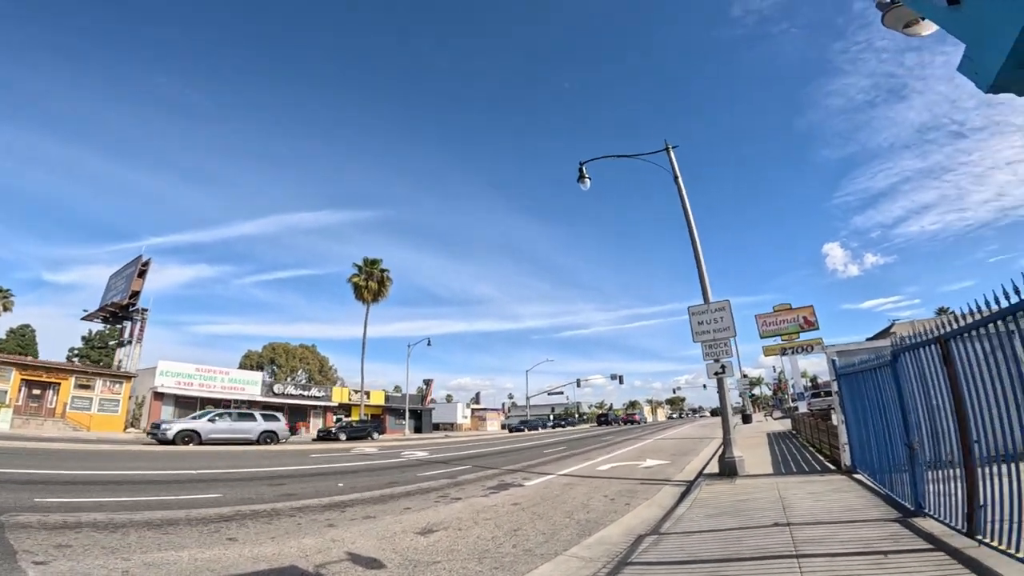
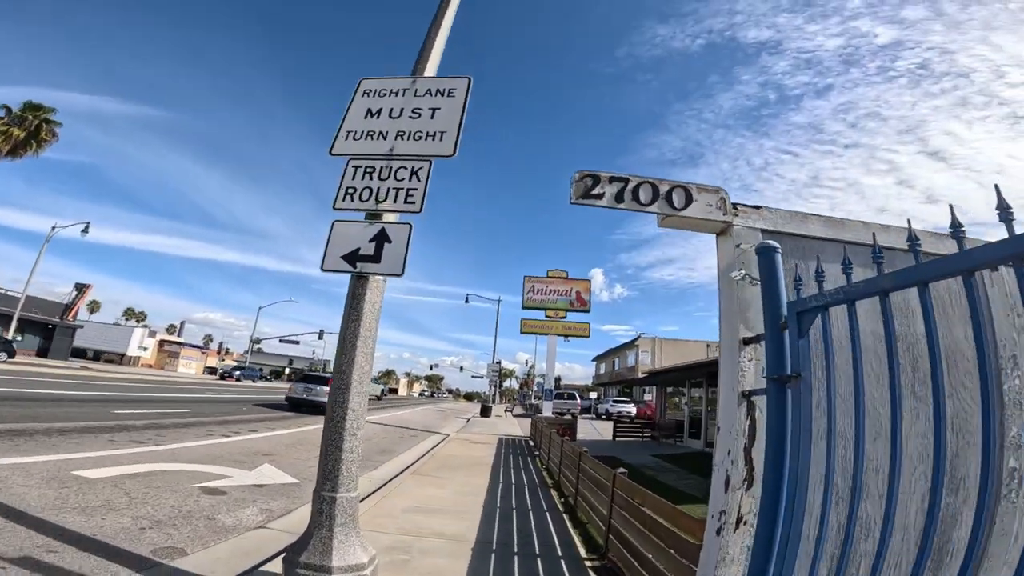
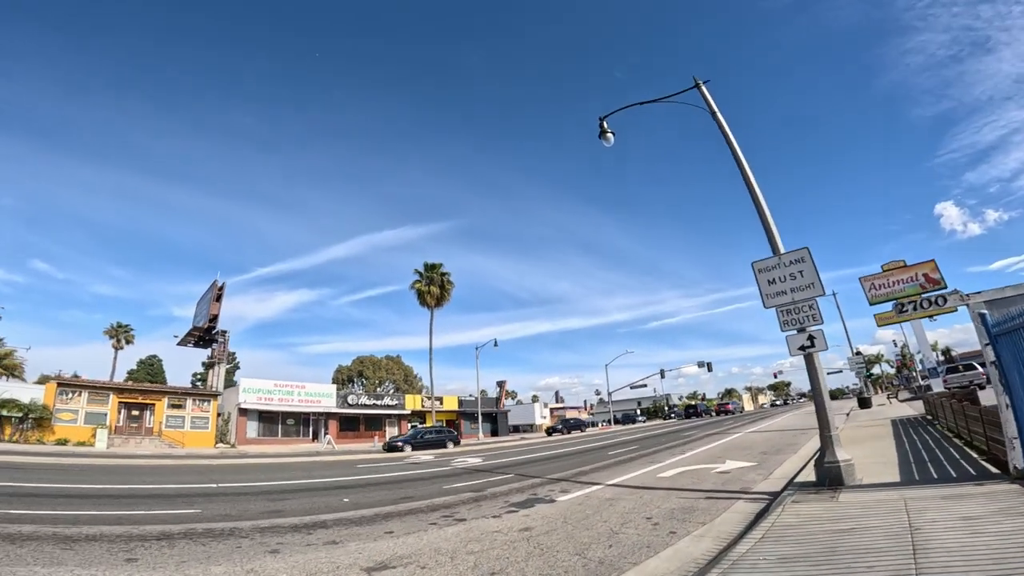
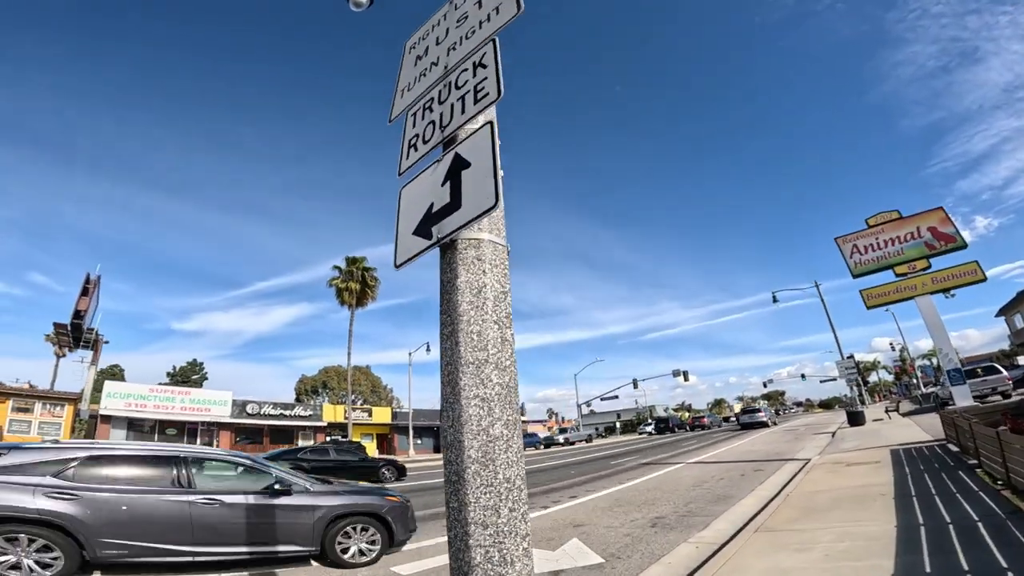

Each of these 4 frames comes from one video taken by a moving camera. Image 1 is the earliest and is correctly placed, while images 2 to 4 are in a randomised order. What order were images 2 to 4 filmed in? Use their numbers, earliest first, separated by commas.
3, 2, 4
